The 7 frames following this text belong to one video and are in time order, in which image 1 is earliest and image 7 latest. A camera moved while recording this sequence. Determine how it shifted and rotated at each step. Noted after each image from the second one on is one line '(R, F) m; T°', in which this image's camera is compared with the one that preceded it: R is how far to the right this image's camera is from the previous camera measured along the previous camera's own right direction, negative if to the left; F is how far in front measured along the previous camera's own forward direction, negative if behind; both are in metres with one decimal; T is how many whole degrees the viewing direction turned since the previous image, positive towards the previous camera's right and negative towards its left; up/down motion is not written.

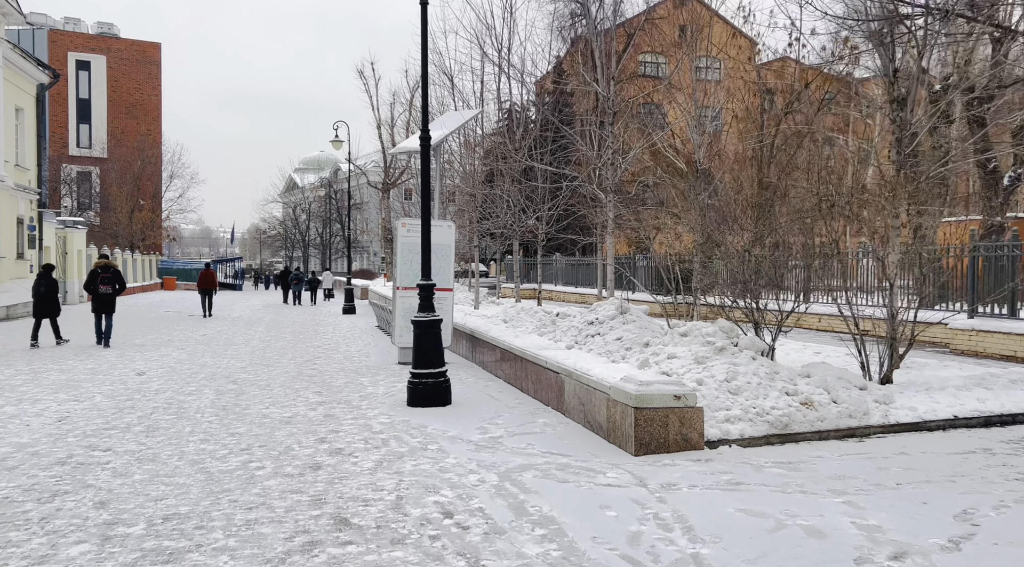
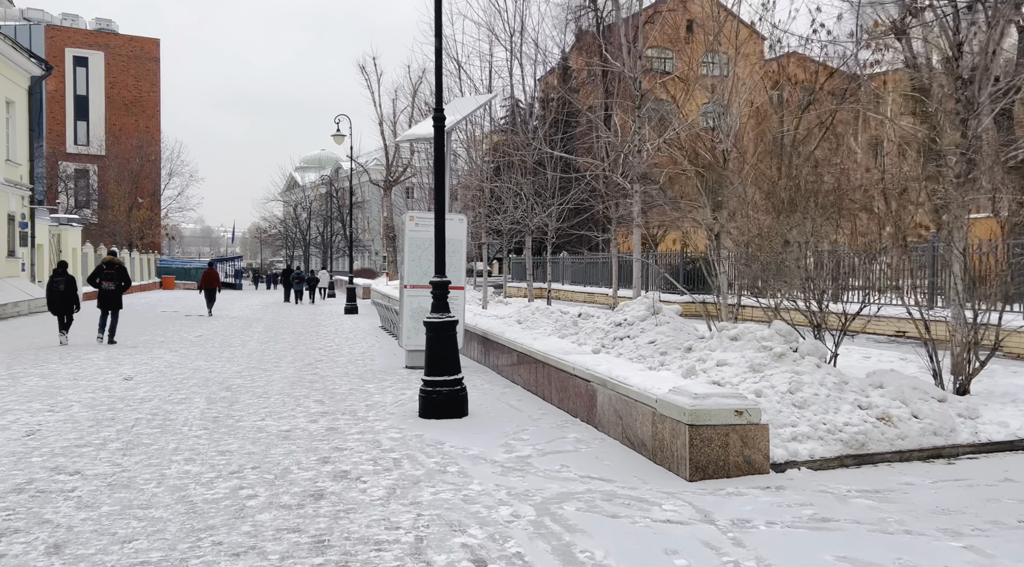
(-0.2, +0.9) m; 0°
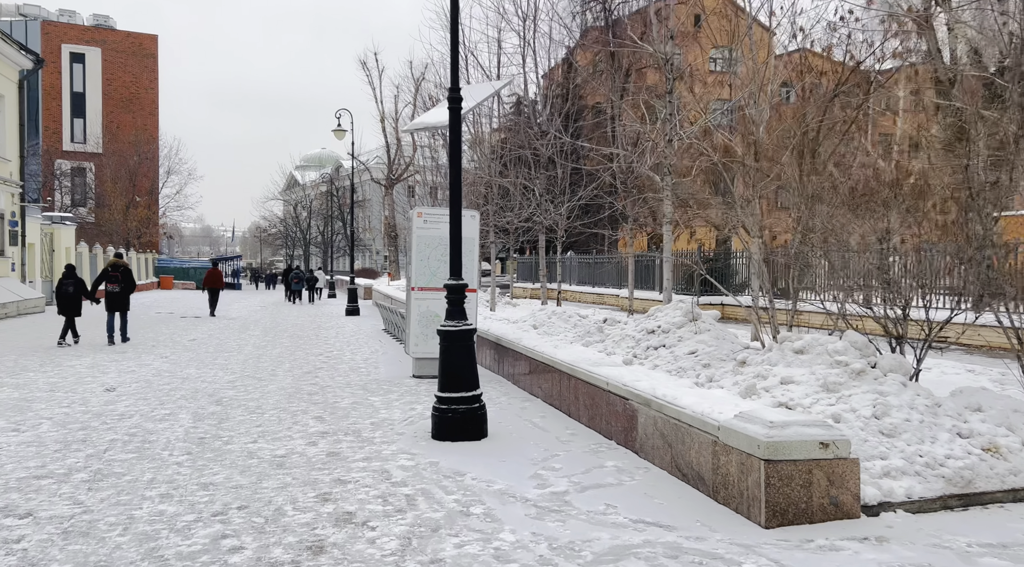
(-0.2, +0.9) m; 0°
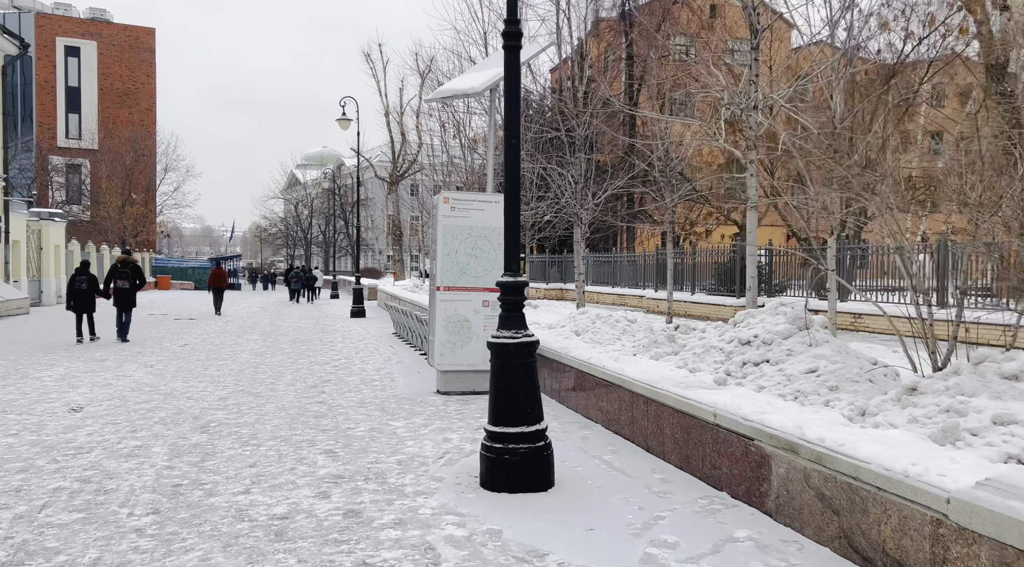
(-0.5, +1.6) m; 0°
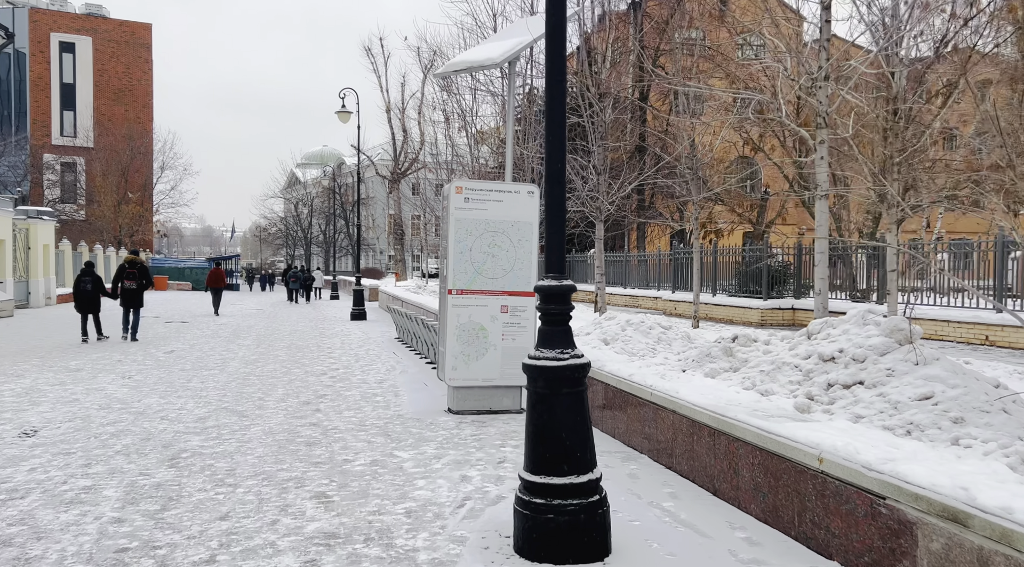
(-0.2, +1.1) m; 0°
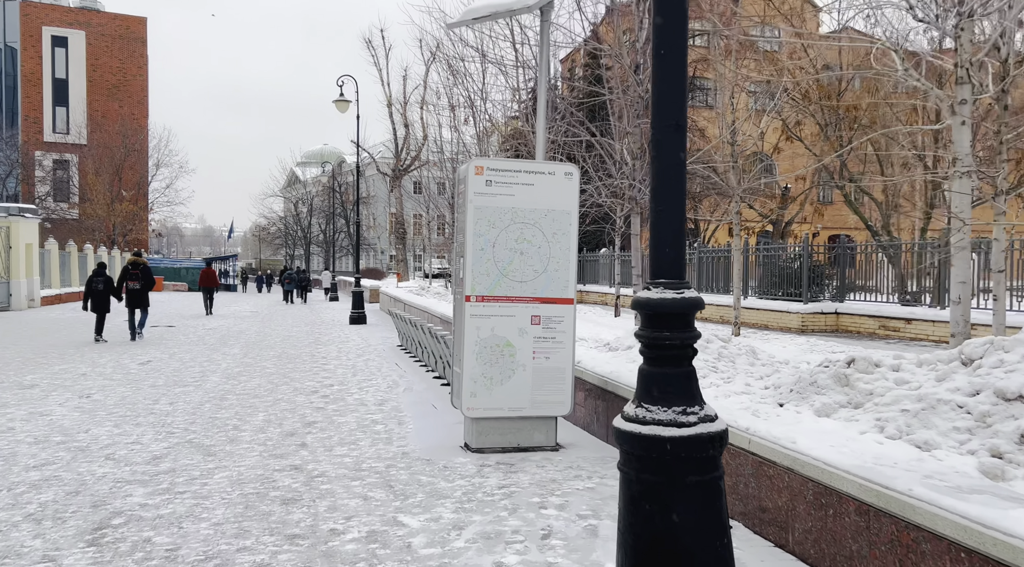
(-0.3, +1.5) m; 0°
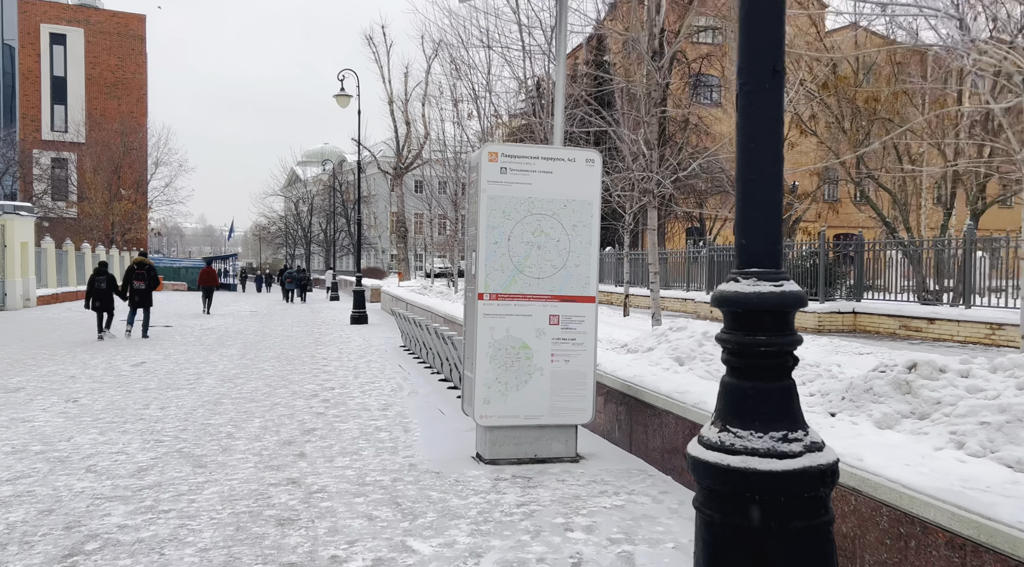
(-0.1, +0.5) m; 0°
